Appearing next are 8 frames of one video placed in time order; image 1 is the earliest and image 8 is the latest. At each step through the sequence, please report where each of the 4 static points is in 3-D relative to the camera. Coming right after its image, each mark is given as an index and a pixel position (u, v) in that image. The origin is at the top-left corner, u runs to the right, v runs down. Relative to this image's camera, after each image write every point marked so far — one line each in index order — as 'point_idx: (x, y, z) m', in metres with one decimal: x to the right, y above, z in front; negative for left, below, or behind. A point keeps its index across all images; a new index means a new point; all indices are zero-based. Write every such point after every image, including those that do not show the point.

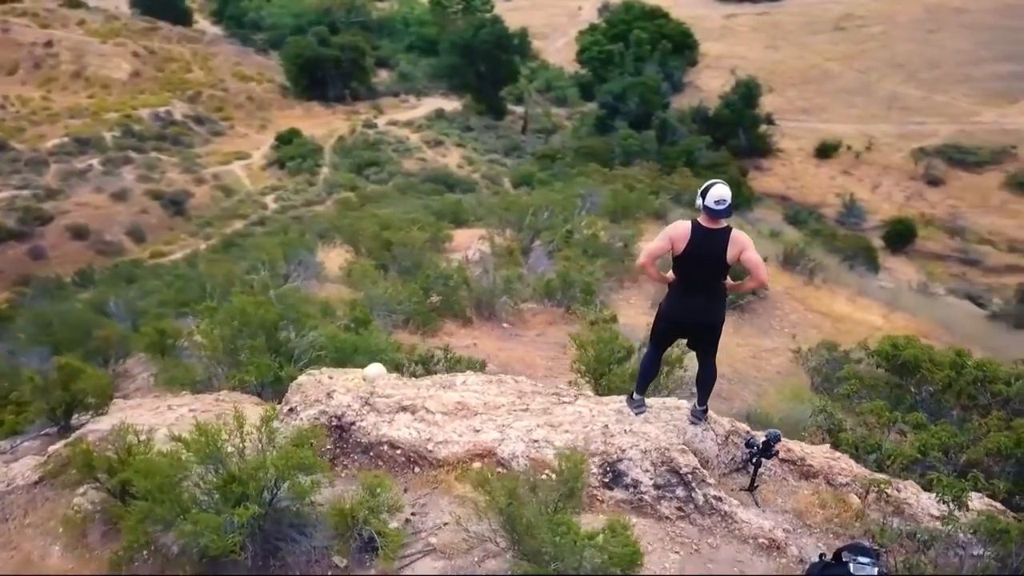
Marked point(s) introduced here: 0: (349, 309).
0: (-2.2, -0.3, +10.6) m
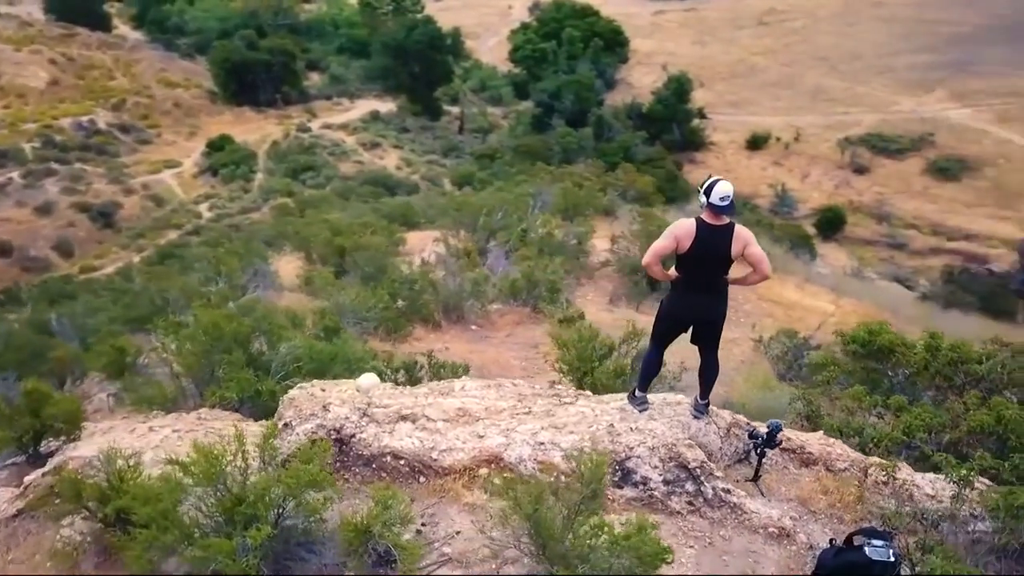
0: (-2.5, -0.4, +10.4) m
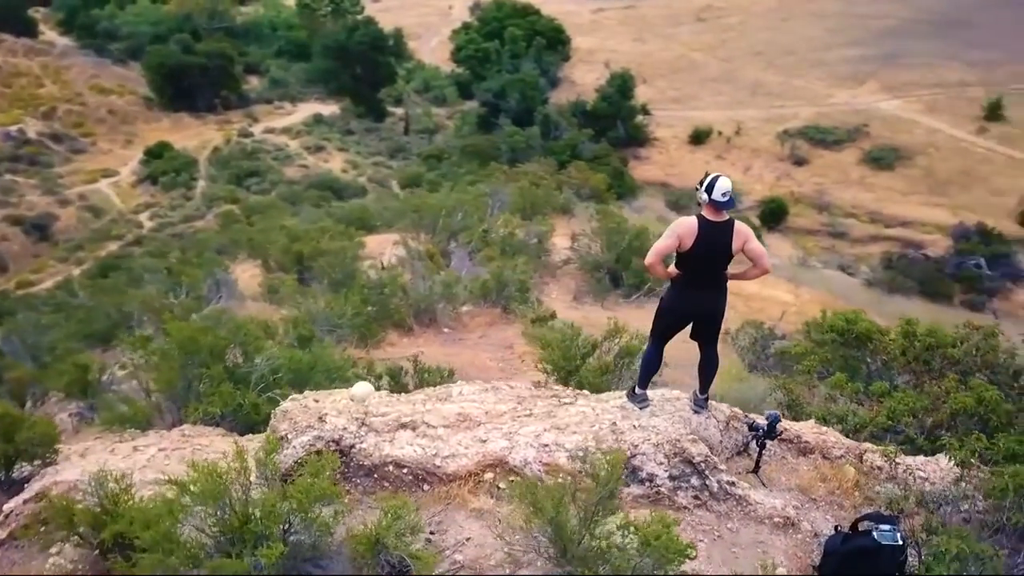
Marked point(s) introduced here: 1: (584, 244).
0: (-2.8, -0.5, +10.2) m
1: (+1.7, +1.0, +18.9) m
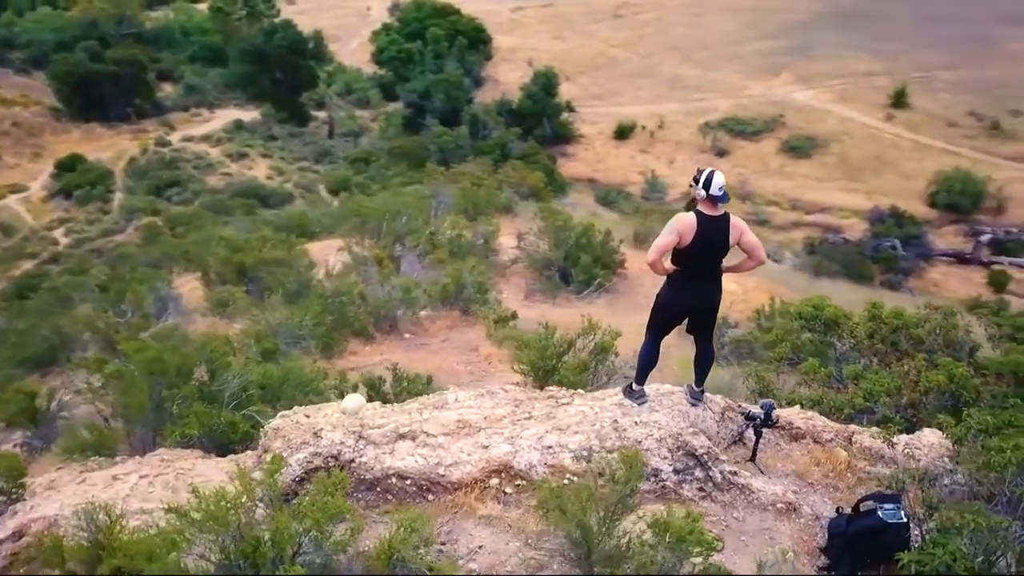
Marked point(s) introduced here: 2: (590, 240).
0: (-3.2, -0.6, +9.9) m
1: (+0.4, +1.1, +19.0) m
2: (+1.7, +1.1, +18.0) m
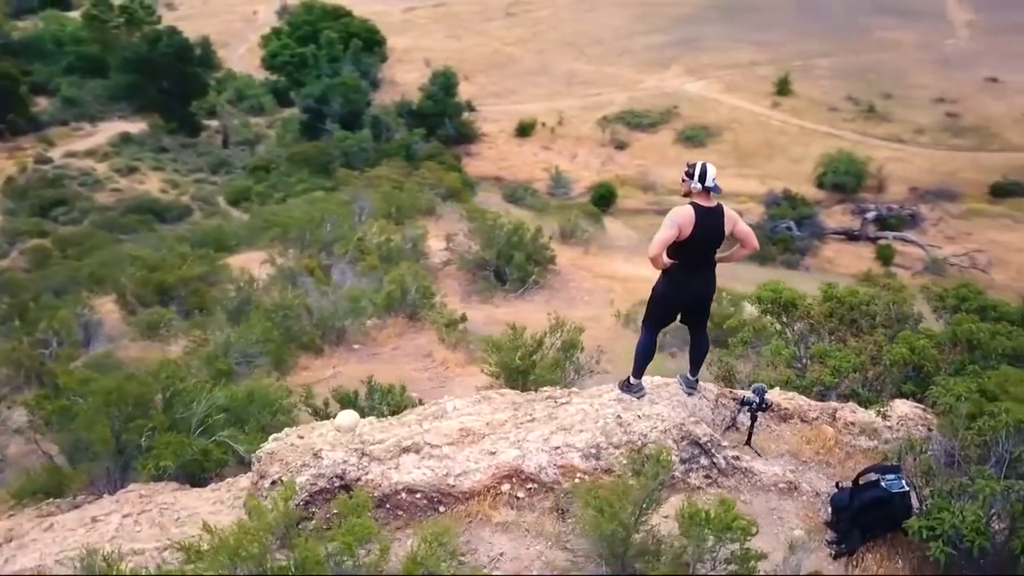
0: (-3.7, -0.9, +9.5) m
1: (-1.2, +1.0, +18.9) m
2: (+0.2, +1.1, +18.0) m
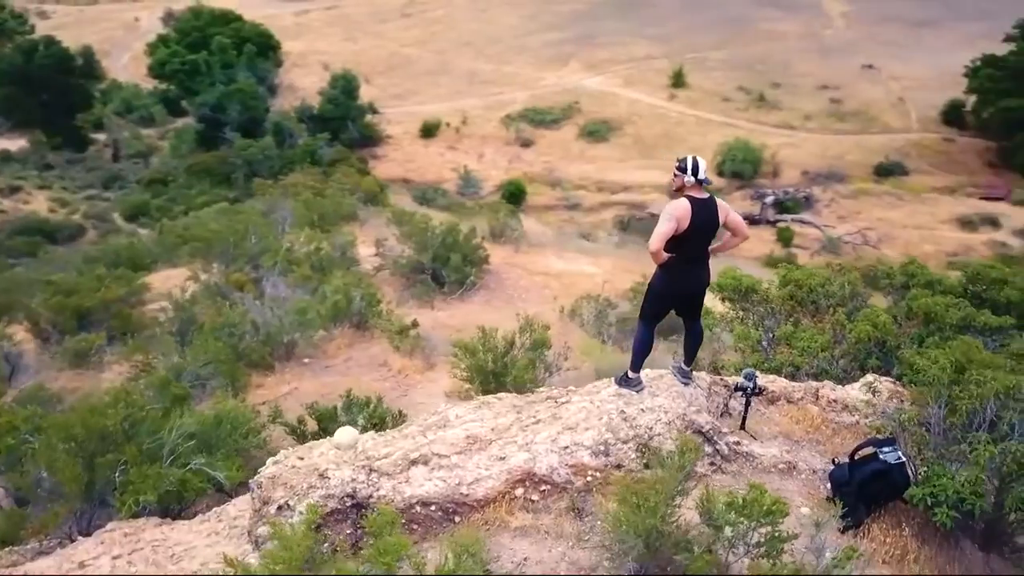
0: (-4.0, -1.1, +9.0) m
1: (-2.7, +0.9, +18.7) m
2: (-1.3, +1.1, +17.9) m
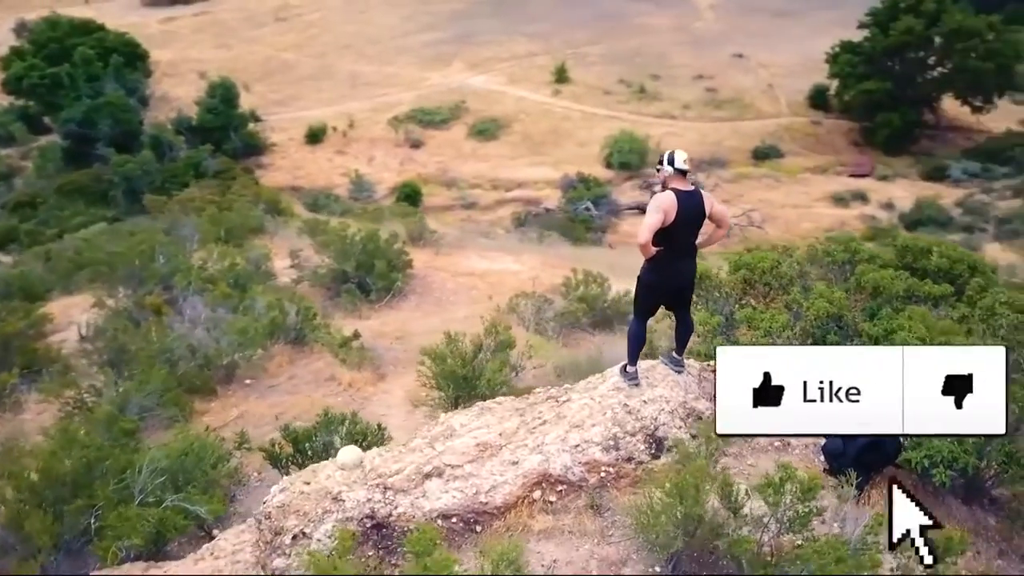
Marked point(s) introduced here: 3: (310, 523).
0: (-4.4, -1.4, +8.5) m
1: (-4.4, +0.6, +18.2) m
2: (-2.9, +0.9, +17.6) m
3: (-1.2, -1.4, +4.9) m
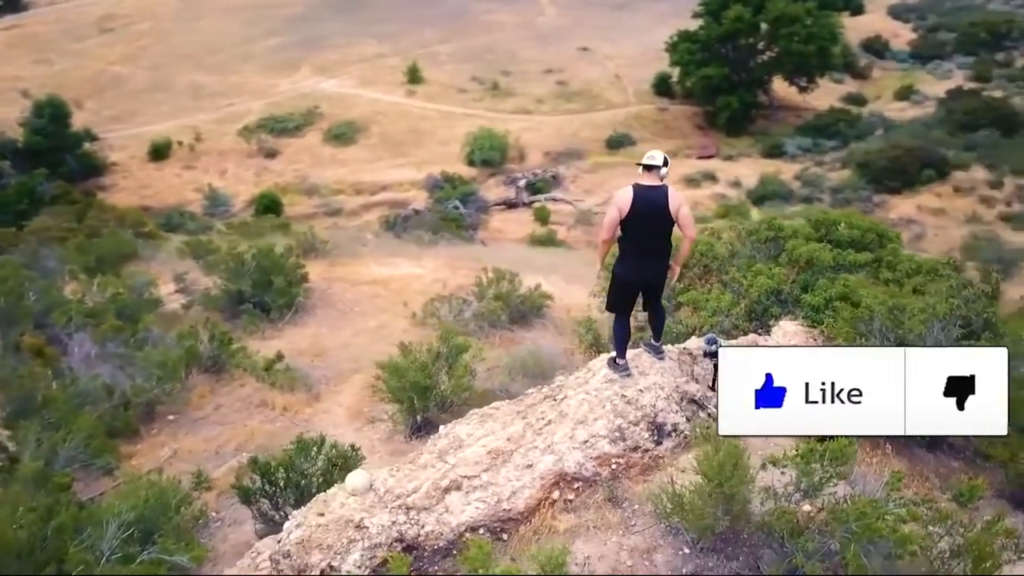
0: (-4.7, -1.9, +7.7) m
1: (-6.5, +0.1, +17.2) m
2: (-5.0, +0.6, +17.0) m
3: (-1.0, -1.6, +4.7) m
